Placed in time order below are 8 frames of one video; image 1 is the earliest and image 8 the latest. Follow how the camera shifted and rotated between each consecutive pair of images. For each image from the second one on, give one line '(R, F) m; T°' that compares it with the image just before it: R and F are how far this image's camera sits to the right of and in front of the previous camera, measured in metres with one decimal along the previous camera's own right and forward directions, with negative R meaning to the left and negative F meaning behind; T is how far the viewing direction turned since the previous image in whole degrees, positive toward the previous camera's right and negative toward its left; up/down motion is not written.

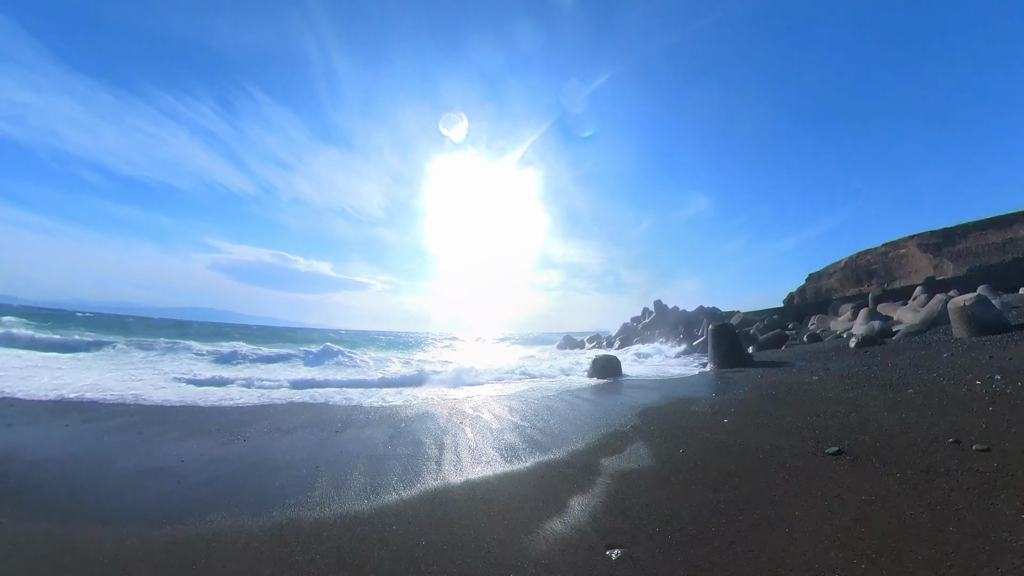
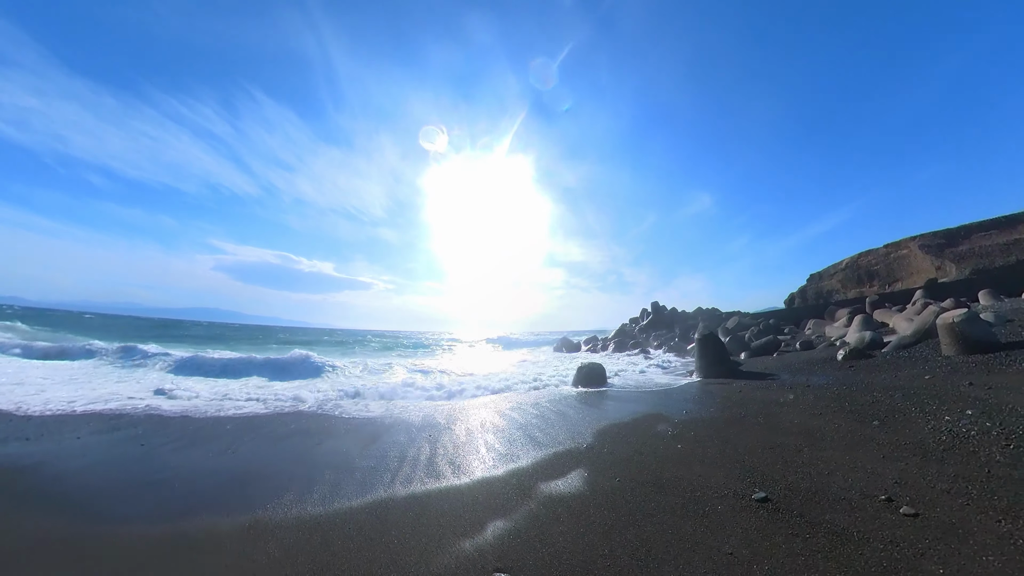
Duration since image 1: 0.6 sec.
(+0.7, +0.2) m; -1°
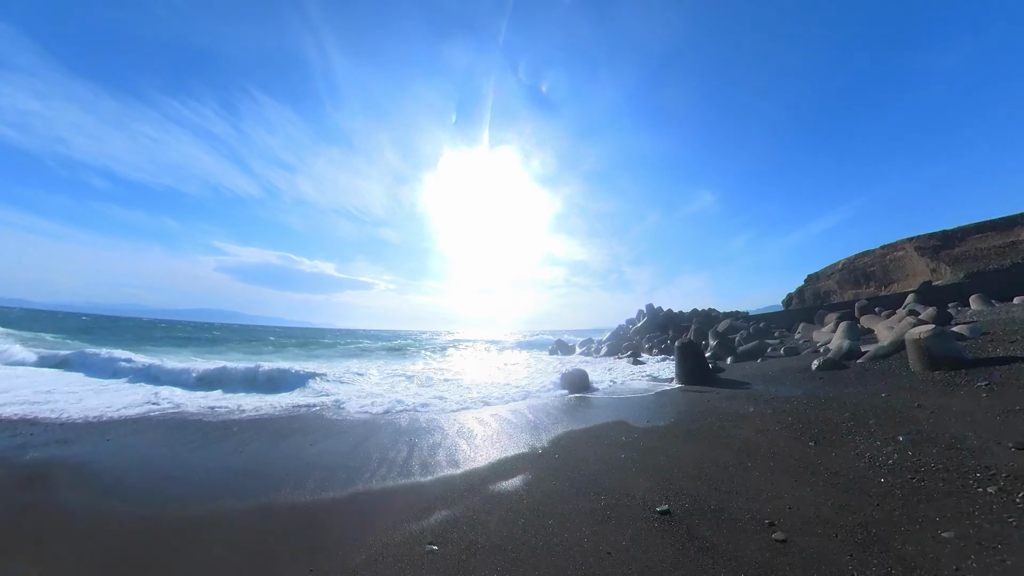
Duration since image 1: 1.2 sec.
(+0.6, -0.2) m; 0°
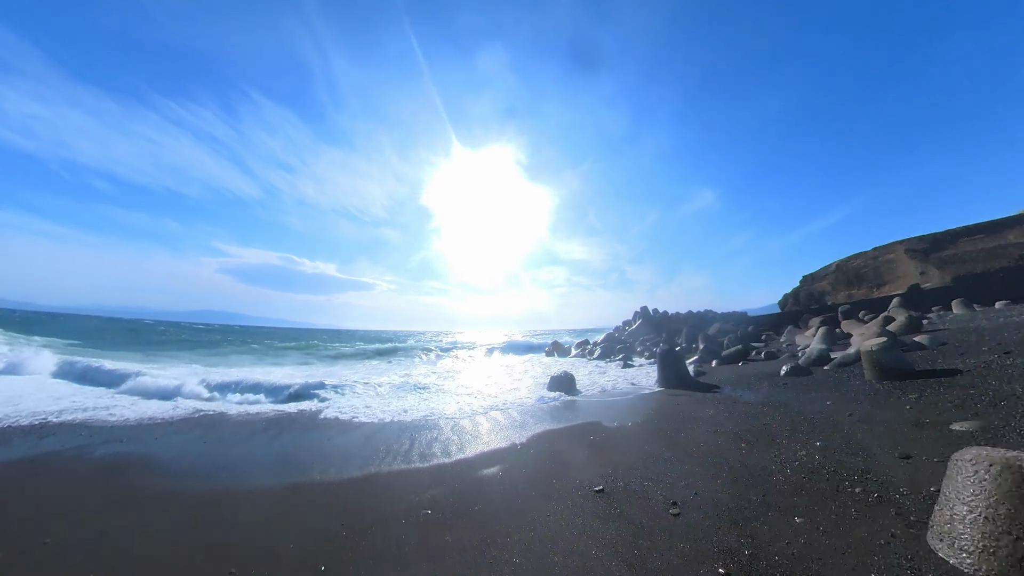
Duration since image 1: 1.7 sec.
(+0.4, -0.7) m; 0°
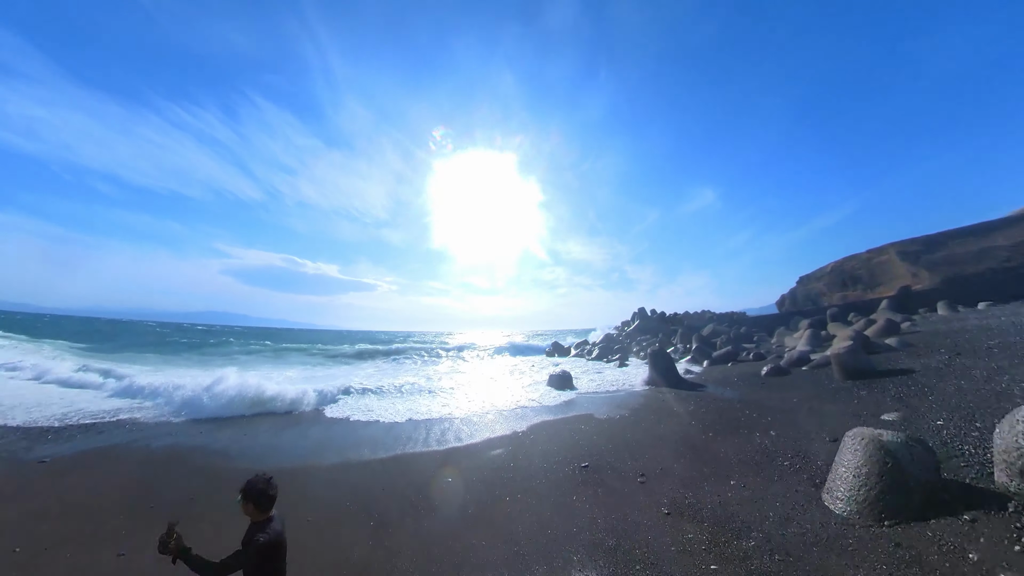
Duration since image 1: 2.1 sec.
(0.0, -1.0) m; 0°
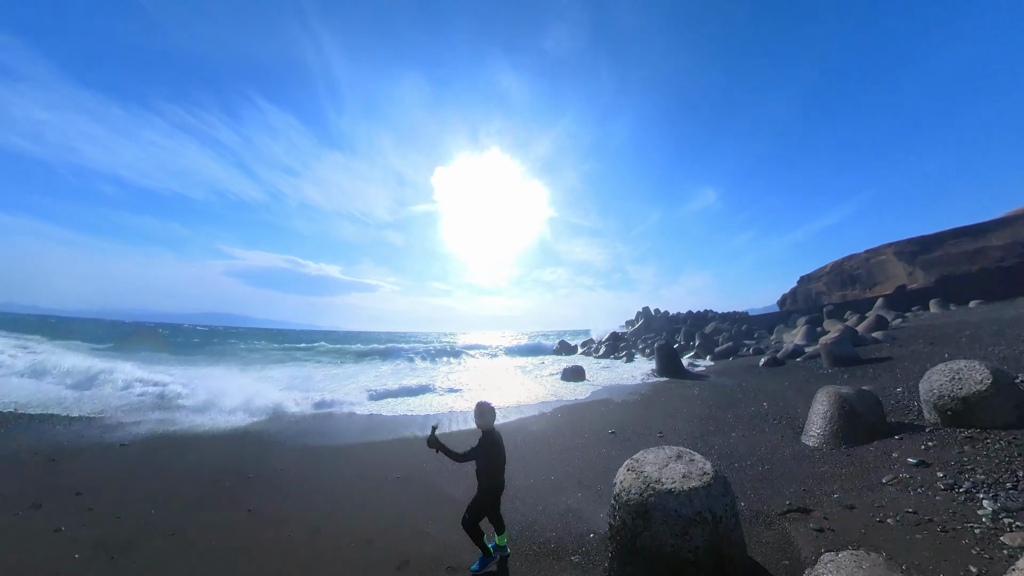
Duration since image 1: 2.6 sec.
(-0.6, -1.2) m; 0°
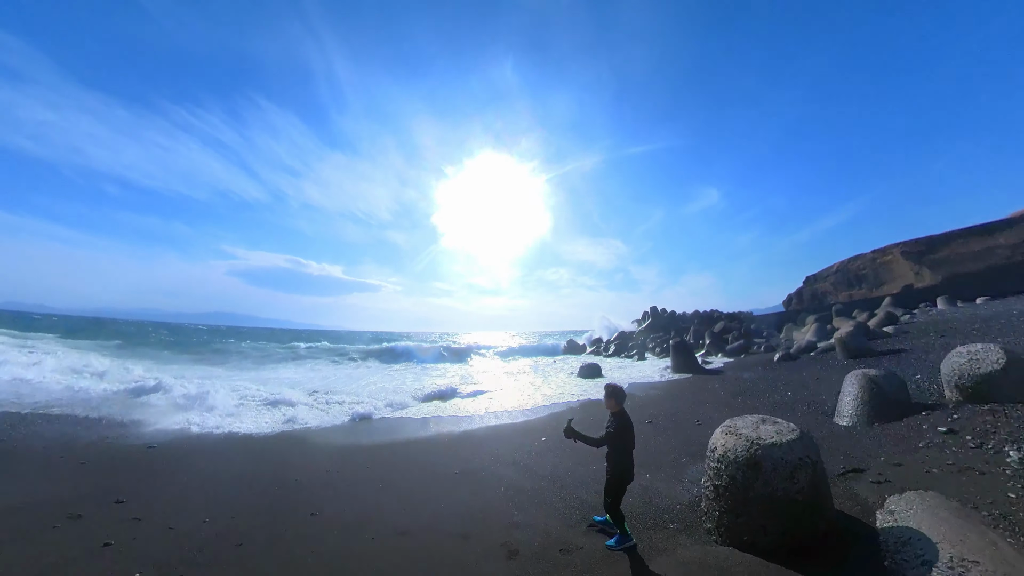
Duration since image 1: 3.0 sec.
(-0.7, -0.5) m; 0°
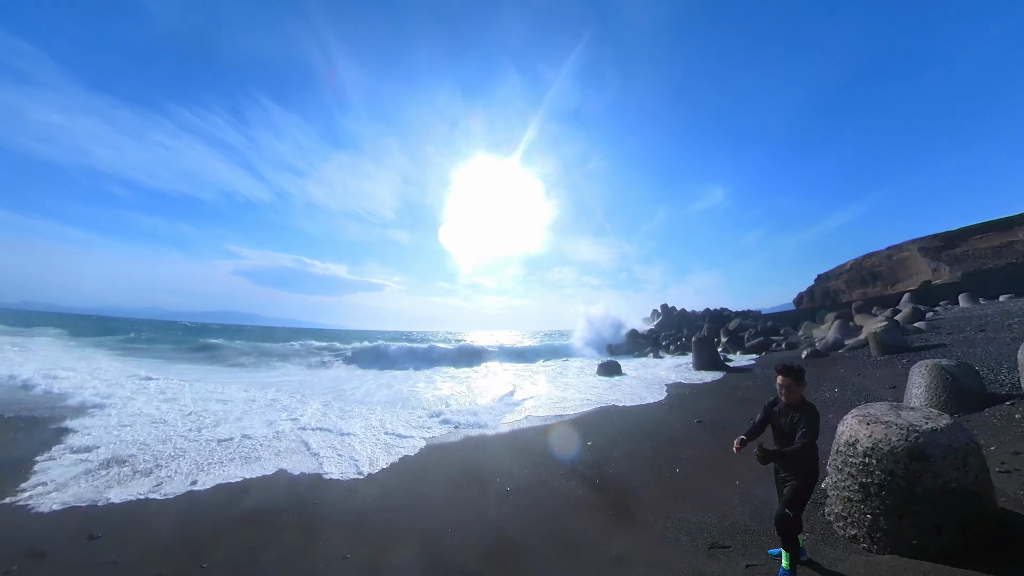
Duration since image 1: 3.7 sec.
(-0.6, +0.2) m; -1°
